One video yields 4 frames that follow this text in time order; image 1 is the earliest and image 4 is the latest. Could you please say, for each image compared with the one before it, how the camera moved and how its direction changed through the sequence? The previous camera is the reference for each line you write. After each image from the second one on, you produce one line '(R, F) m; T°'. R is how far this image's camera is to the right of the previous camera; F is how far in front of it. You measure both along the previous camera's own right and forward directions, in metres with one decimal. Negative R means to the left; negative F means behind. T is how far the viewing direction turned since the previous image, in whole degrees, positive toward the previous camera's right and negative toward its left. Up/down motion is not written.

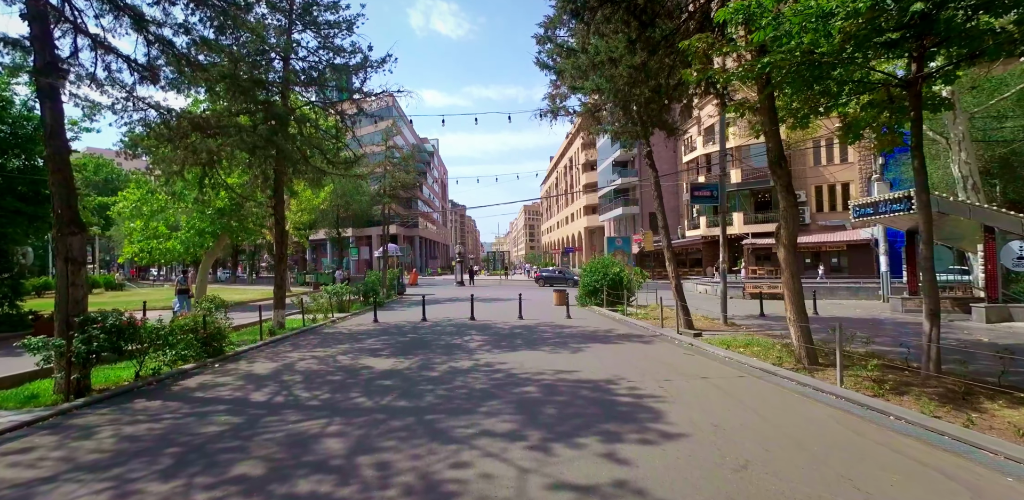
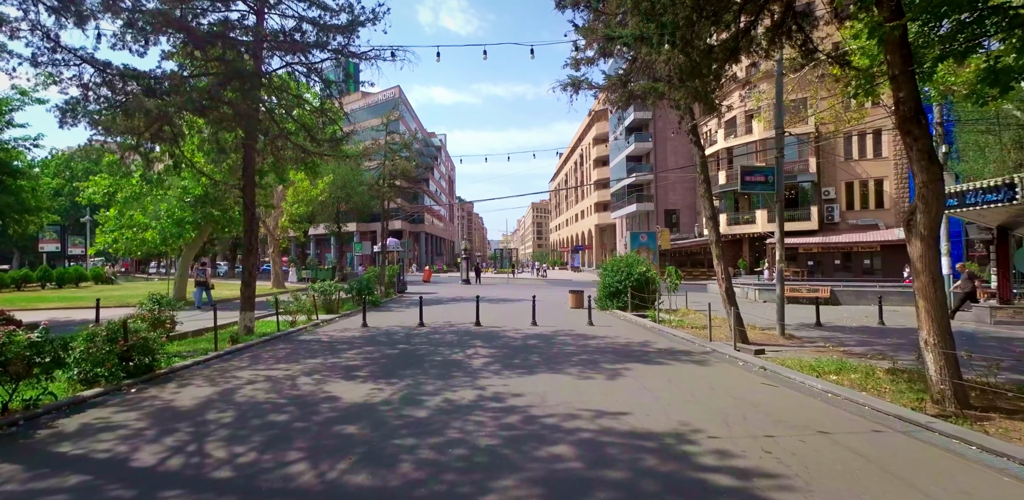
(-0.2, +2.3) m; -1°
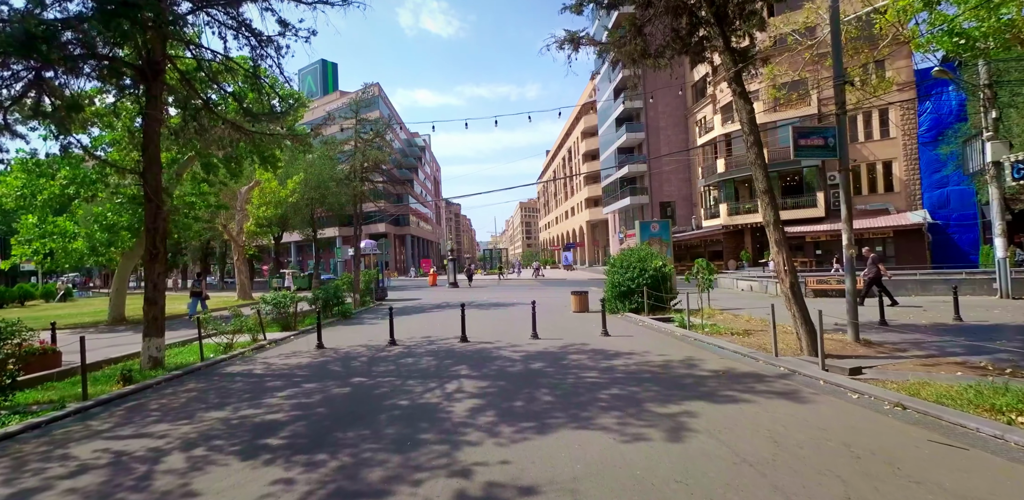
(-0.1, +2.7) m; +1°
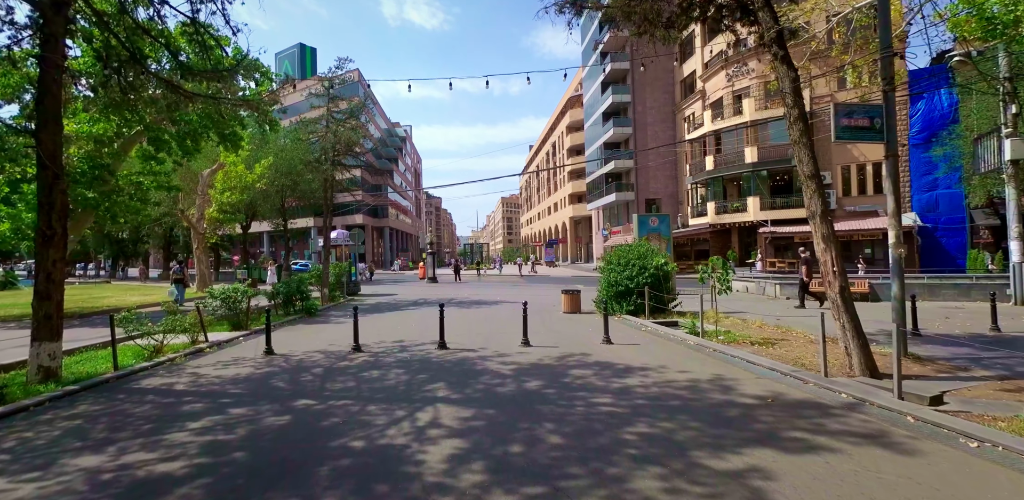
(-0.2, +1.5) m; +2°
